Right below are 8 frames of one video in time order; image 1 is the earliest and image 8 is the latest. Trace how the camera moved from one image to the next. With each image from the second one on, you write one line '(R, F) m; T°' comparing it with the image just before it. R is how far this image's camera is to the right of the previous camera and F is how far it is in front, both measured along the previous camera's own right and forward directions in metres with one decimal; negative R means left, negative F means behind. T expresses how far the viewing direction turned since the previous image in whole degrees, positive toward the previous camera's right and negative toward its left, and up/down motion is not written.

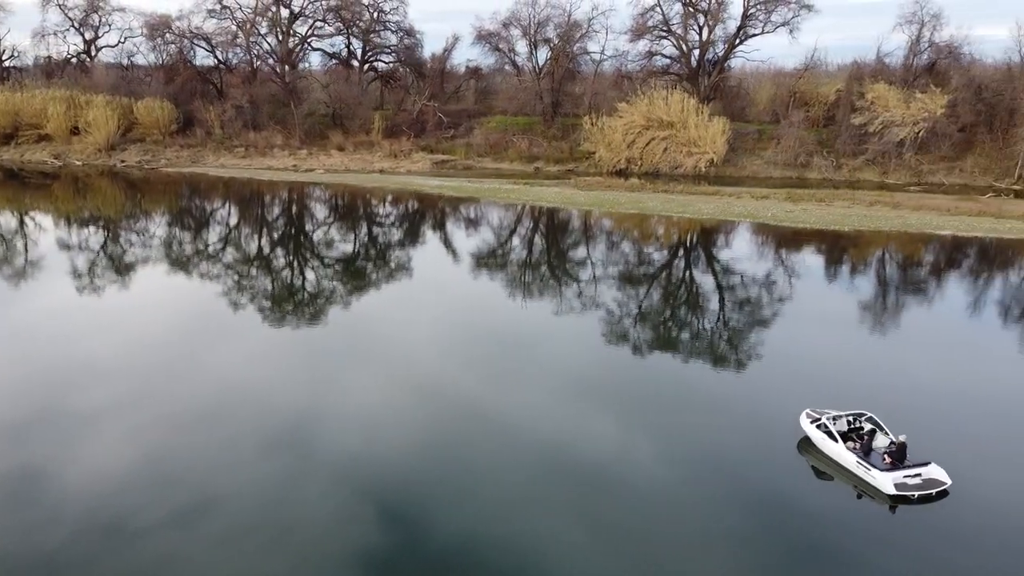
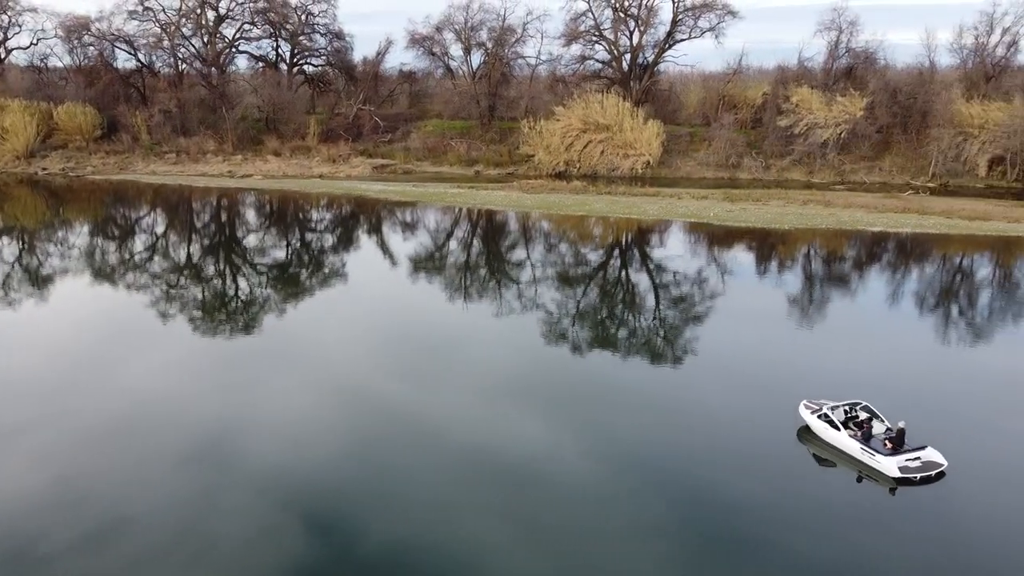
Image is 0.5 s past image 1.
(-0.5, -0.1) m; +5°
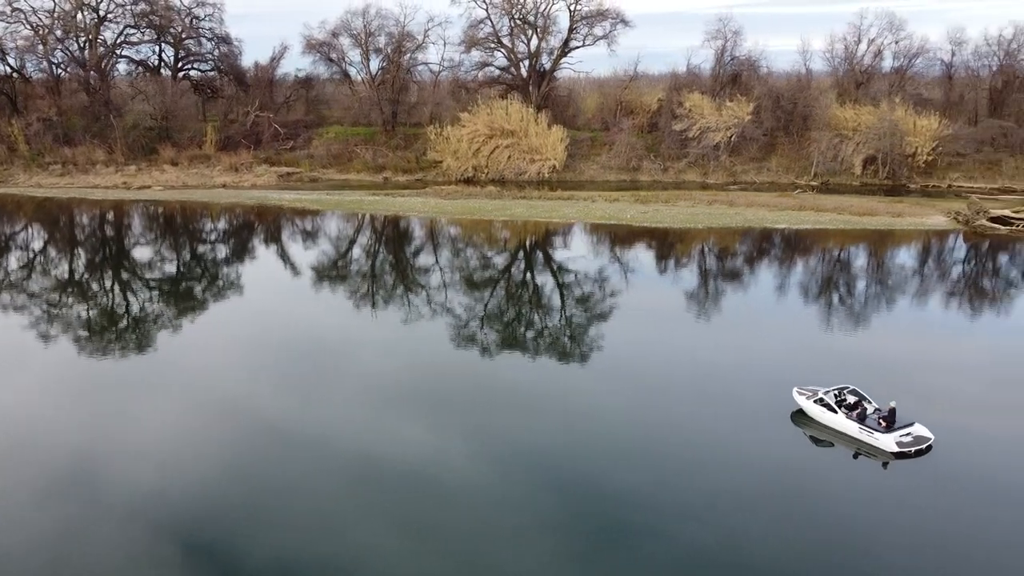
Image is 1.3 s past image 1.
(-0.8, -0.1) m; +8°
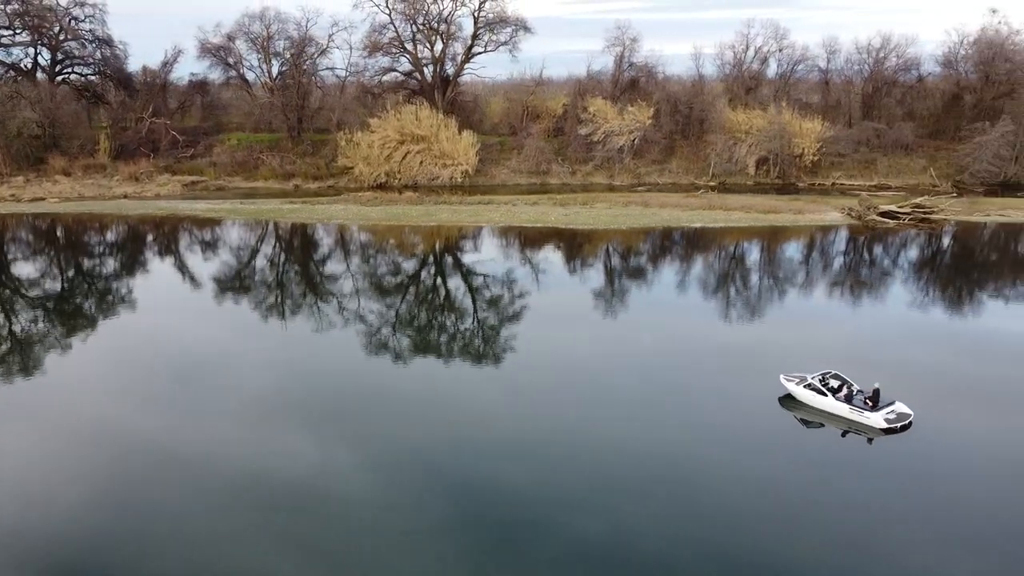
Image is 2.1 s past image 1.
(-0.8, -0.1) m; +8°
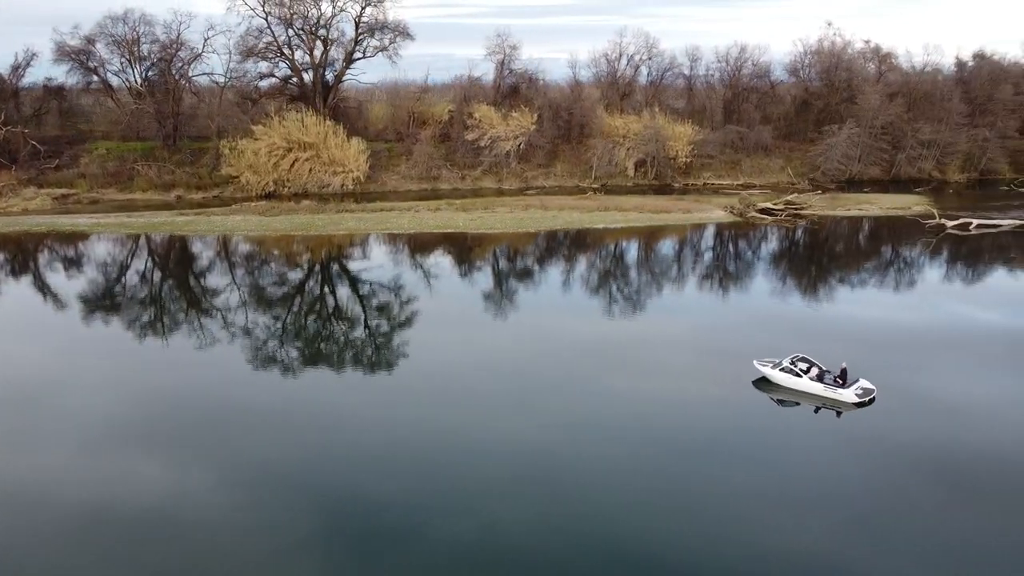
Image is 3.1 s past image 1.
(-1.0, -0.1) m; +10°
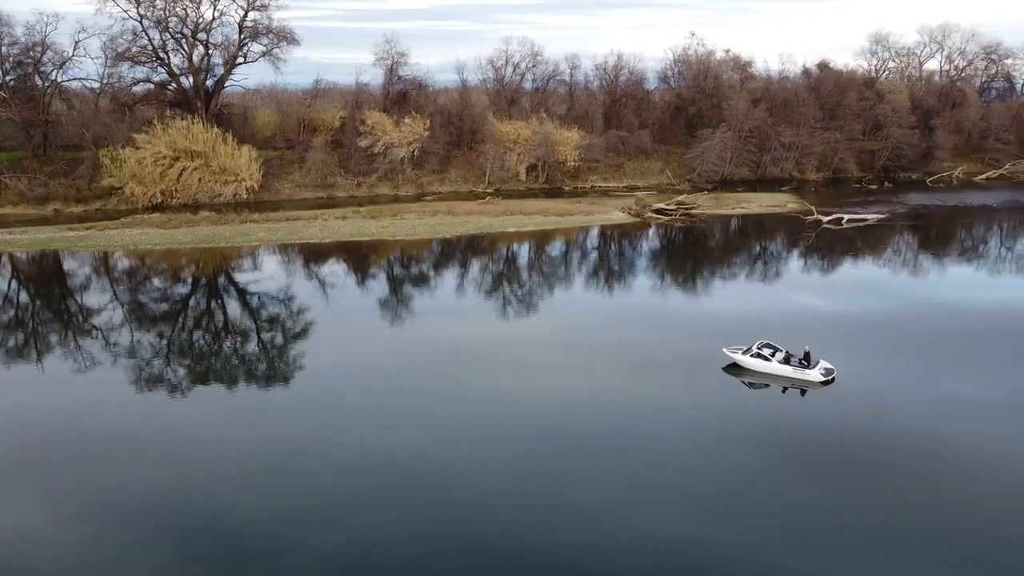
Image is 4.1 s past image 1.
(-1.0, -0.1) m; +10°
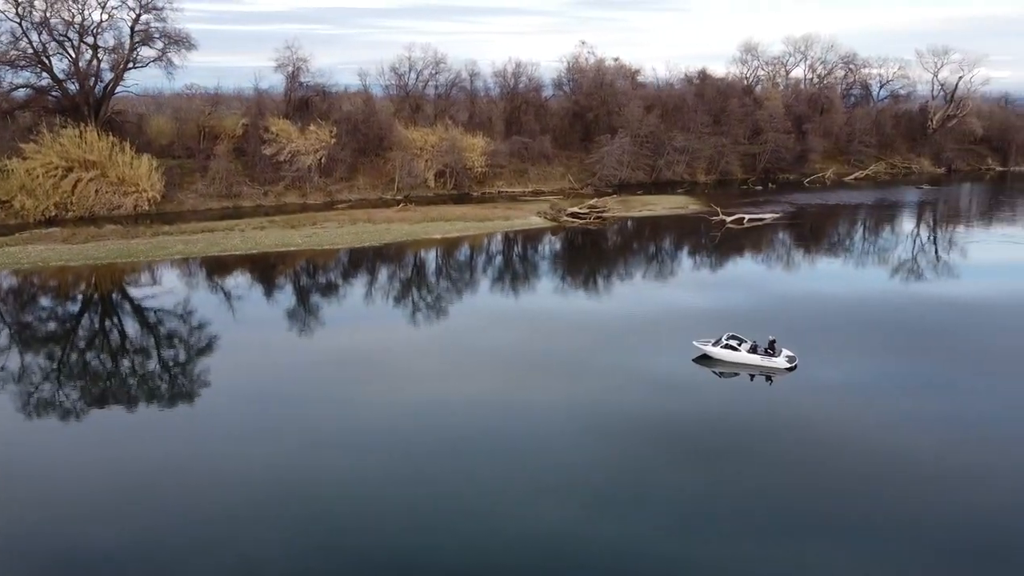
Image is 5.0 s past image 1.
(-0.9, -0.1) m; +8°
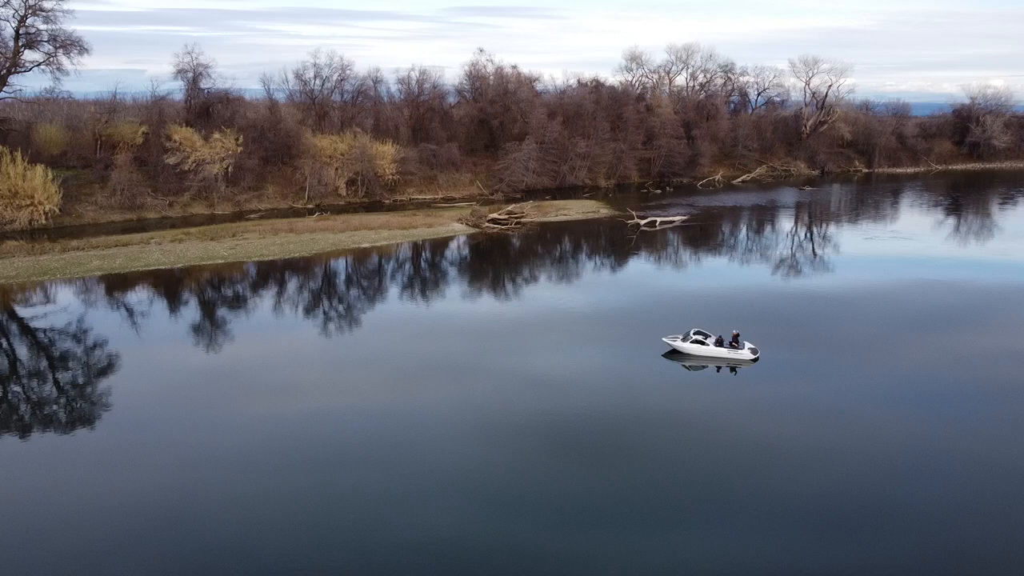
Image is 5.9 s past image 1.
(-0.9, -0.1) m; +8°
